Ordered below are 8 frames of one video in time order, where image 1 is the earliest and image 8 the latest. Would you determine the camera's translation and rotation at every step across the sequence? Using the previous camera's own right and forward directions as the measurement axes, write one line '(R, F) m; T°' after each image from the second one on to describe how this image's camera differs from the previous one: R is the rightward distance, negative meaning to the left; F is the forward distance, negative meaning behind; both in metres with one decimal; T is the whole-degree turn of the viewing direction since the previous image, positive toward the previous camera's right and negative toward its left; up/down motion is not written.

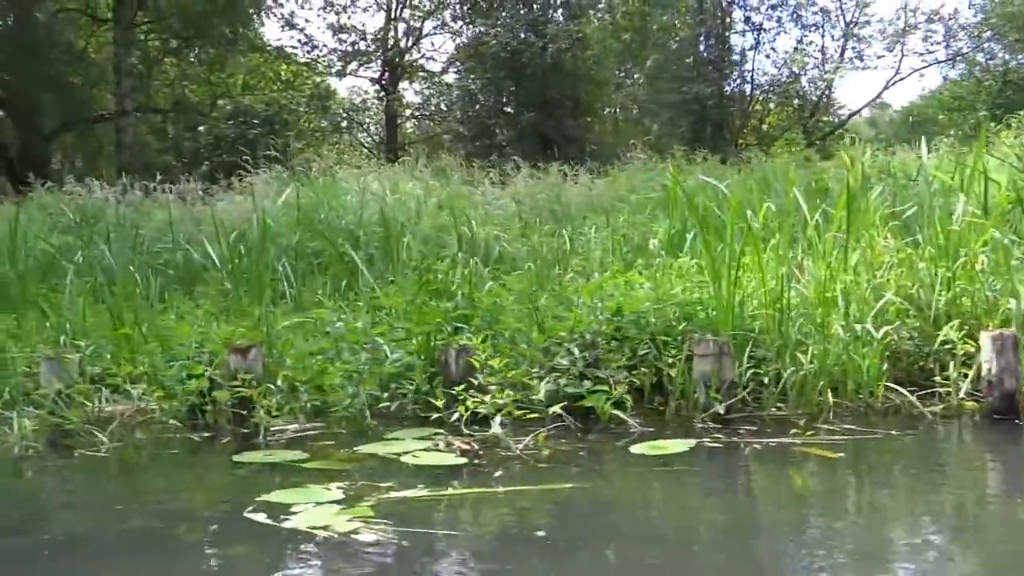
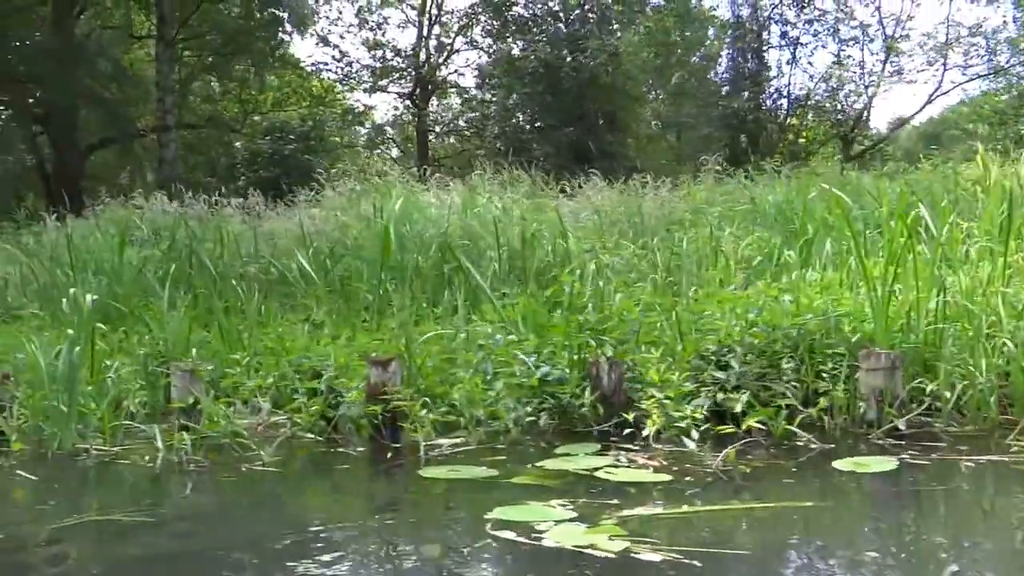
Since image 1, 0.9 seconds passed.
(-0.5, +0.1) m; -1°
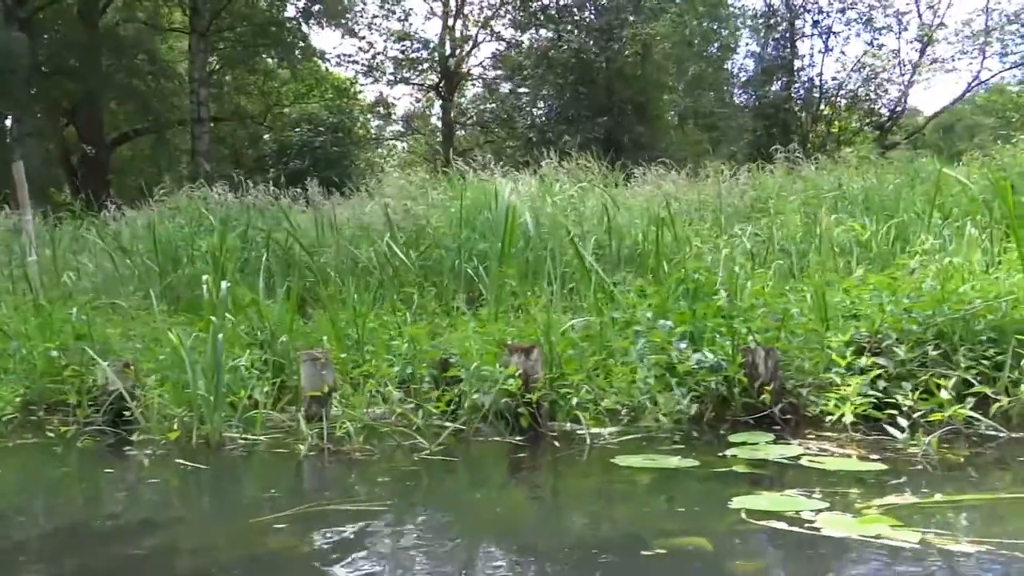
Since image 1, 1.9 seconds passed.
(-0.5, +0.1) m; -1°
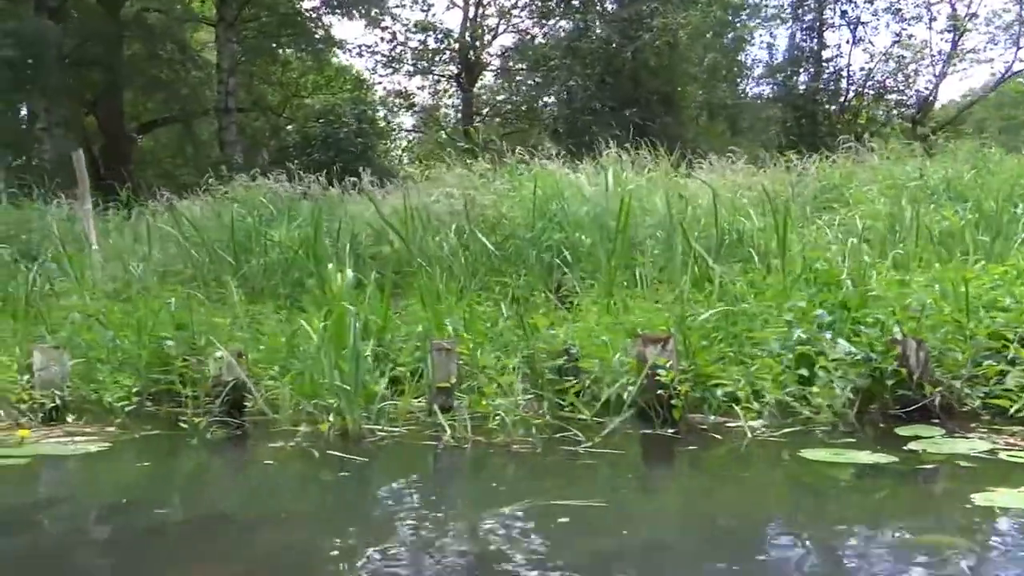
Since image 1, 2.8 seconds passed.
(-0.4, +0.1) m; 0°
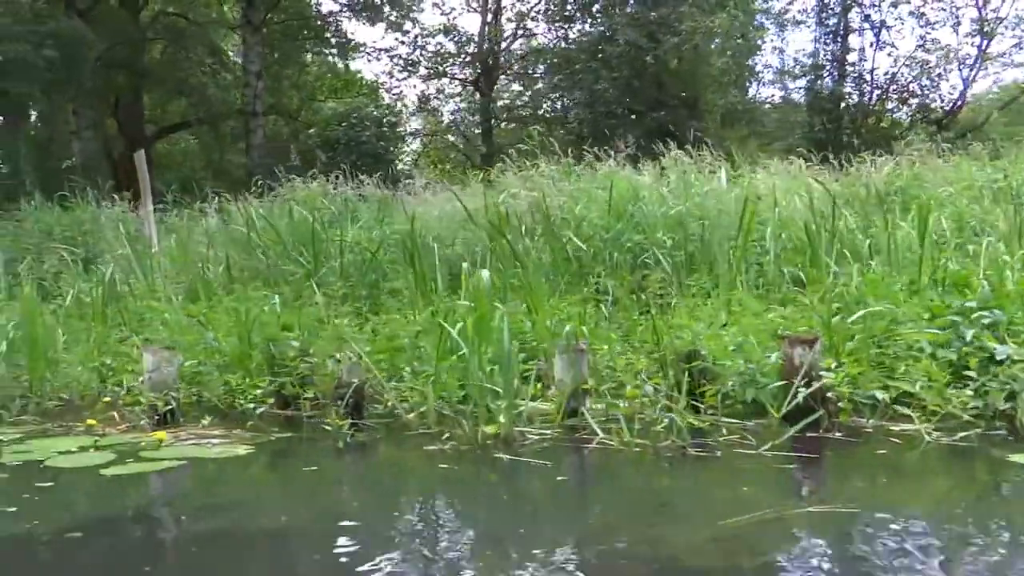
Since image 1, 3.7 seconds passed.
(-0.5, +0.1) m; 0°
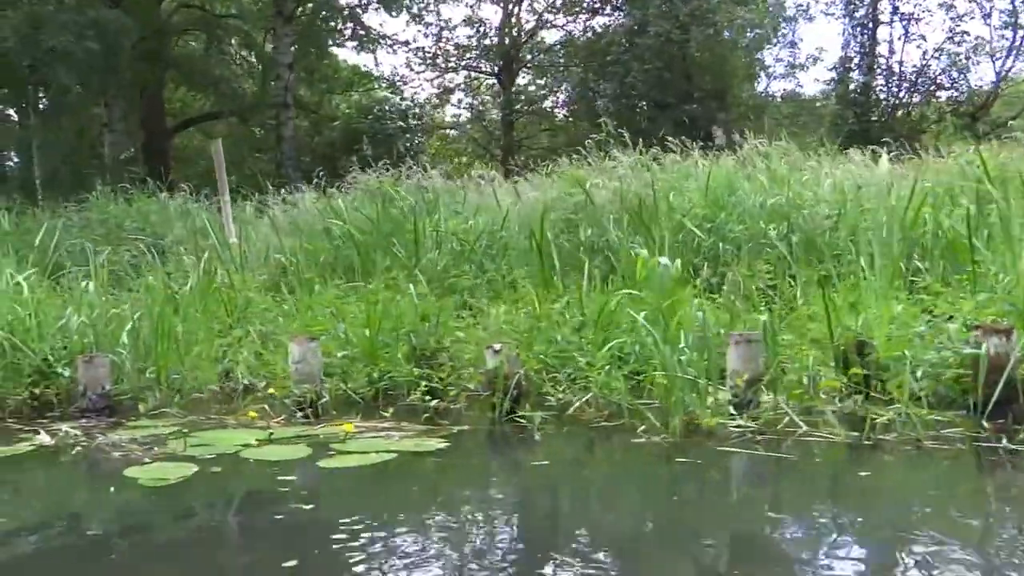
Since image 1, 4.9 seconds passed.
(-0.6, +0.1) m; 0°
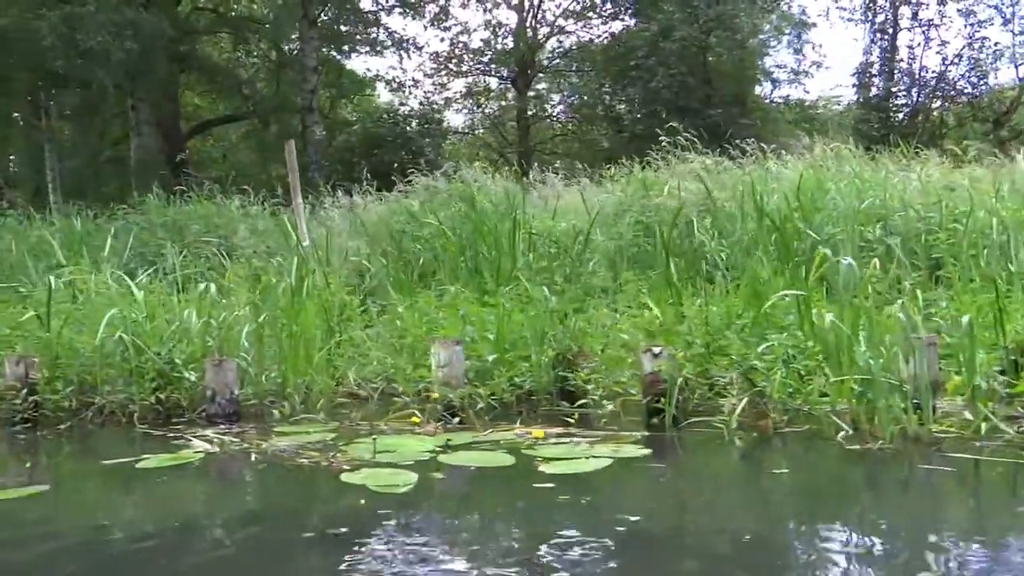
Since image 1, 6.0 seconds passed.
(-0.6, +0.1) m; 0°
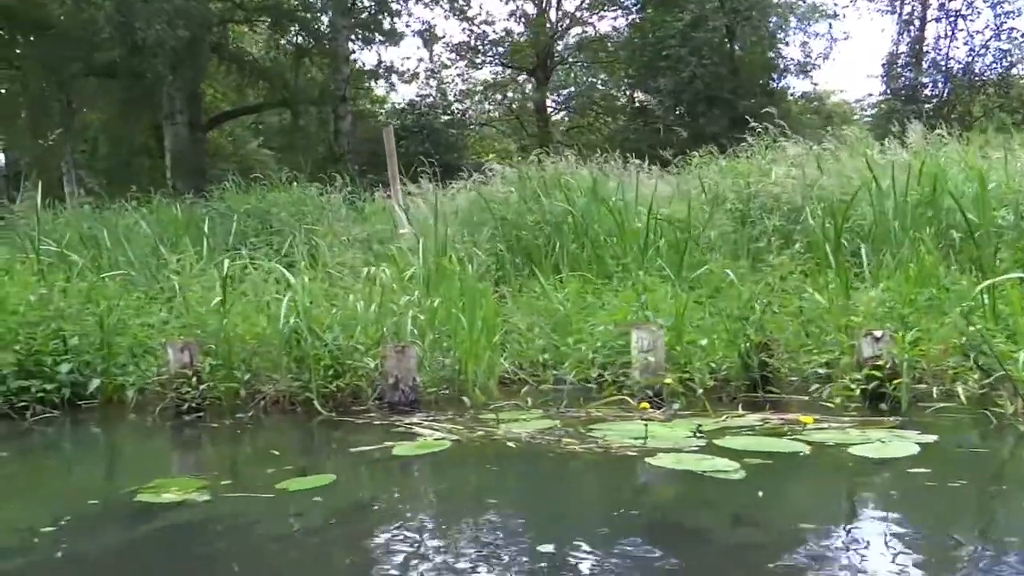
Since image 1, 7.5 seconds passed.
(-0.8, +0.1) m; +1°
